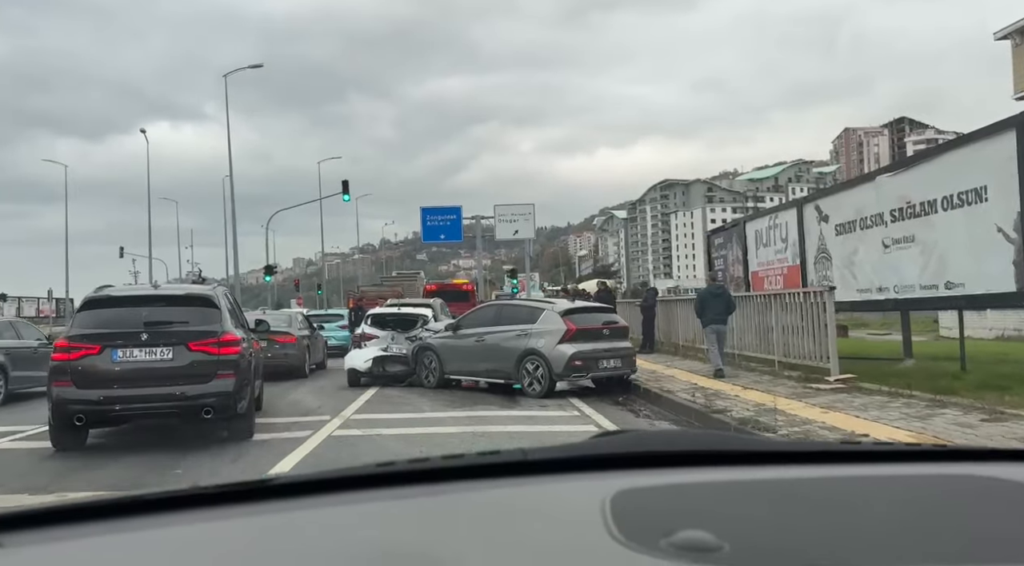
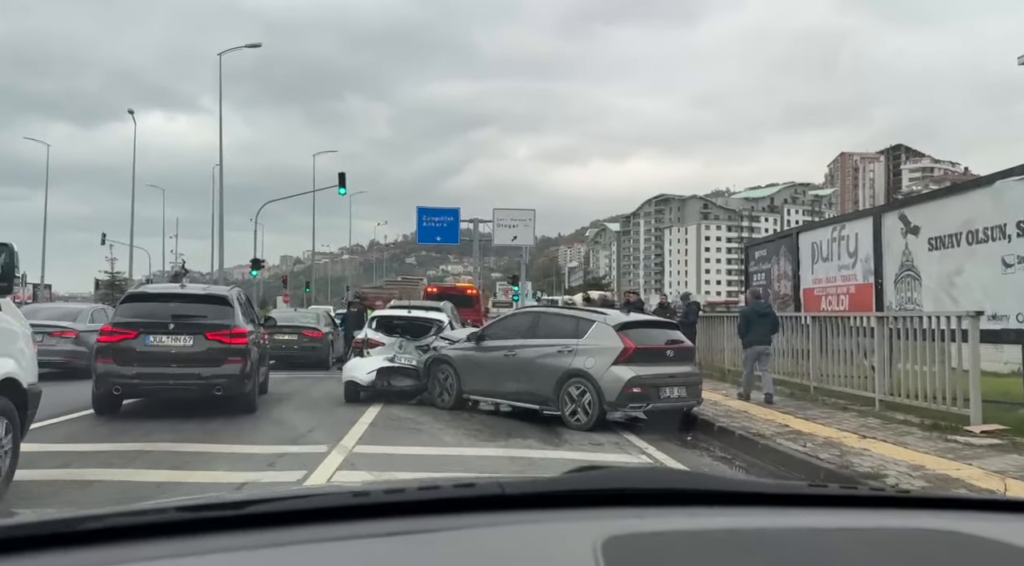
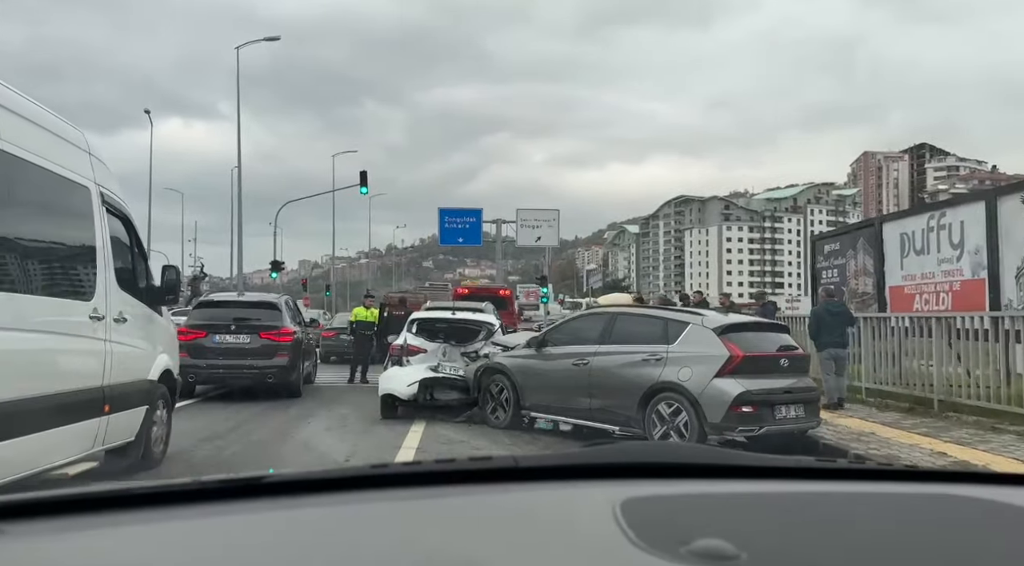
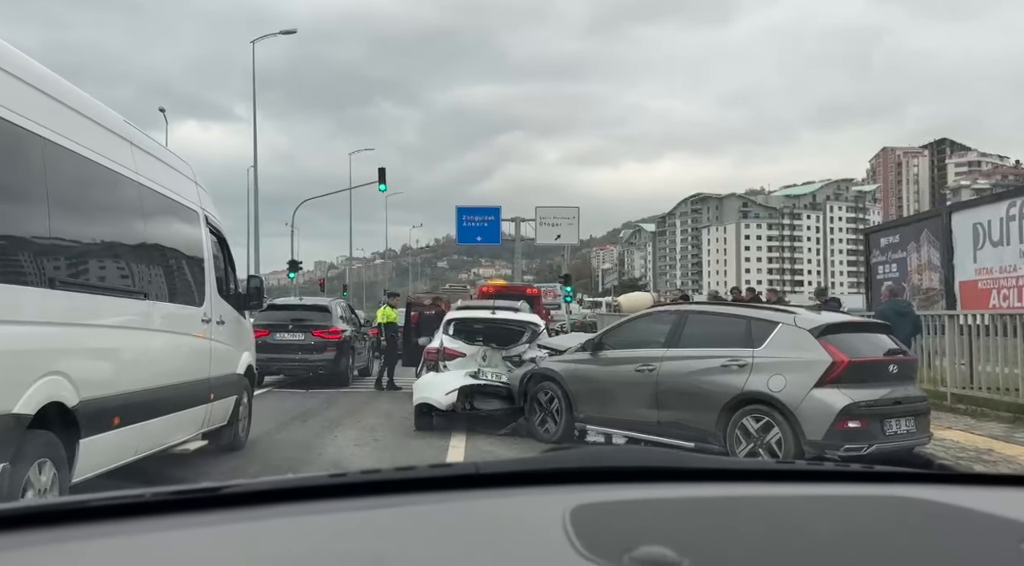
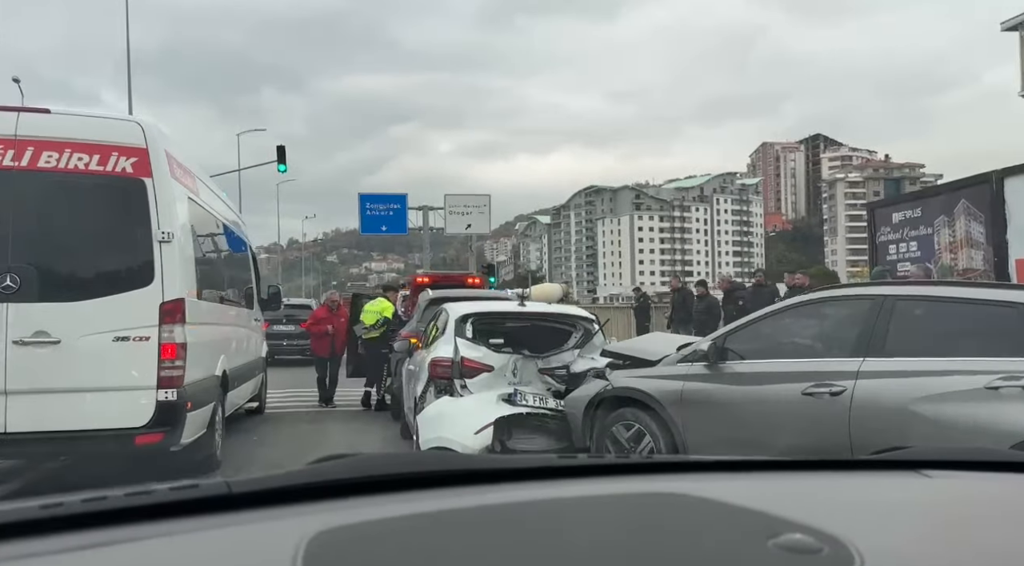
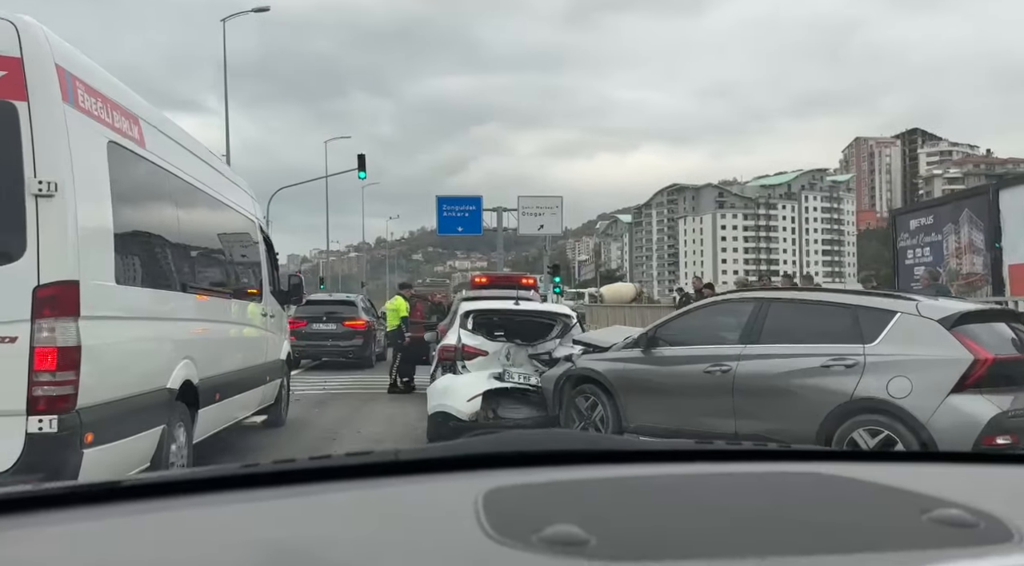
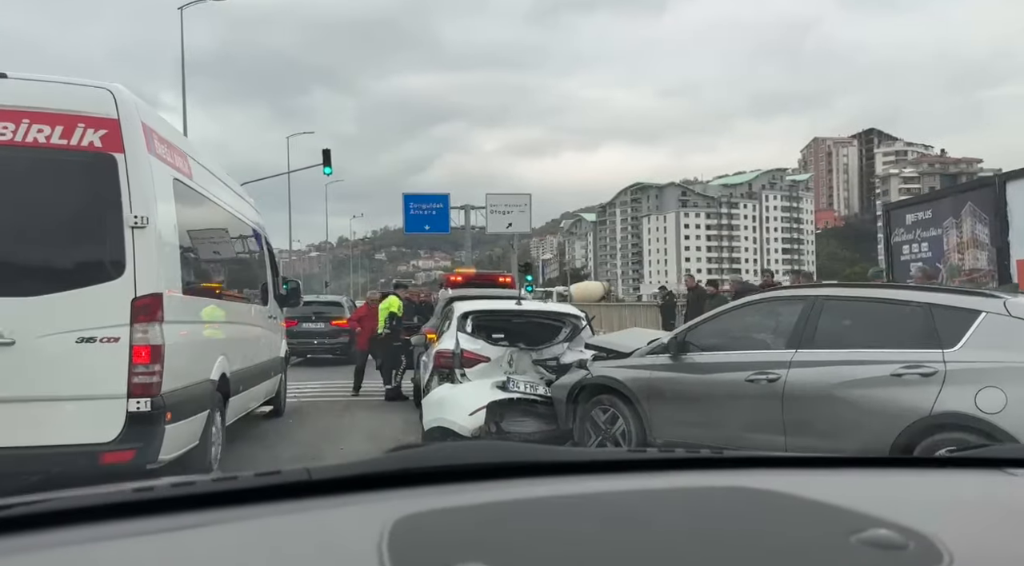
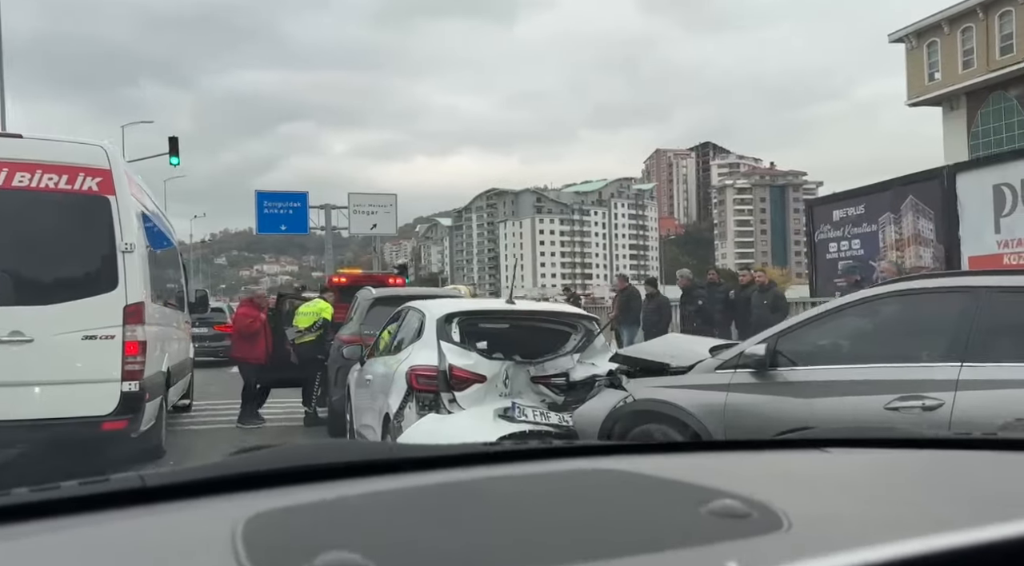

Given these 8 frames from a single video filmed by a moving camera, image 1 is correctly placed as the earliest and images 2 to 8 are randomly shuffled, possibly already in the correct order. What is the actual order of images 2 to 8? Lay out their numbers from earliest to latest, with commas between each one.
2, 3, 4, 6, 7, 5, 8
